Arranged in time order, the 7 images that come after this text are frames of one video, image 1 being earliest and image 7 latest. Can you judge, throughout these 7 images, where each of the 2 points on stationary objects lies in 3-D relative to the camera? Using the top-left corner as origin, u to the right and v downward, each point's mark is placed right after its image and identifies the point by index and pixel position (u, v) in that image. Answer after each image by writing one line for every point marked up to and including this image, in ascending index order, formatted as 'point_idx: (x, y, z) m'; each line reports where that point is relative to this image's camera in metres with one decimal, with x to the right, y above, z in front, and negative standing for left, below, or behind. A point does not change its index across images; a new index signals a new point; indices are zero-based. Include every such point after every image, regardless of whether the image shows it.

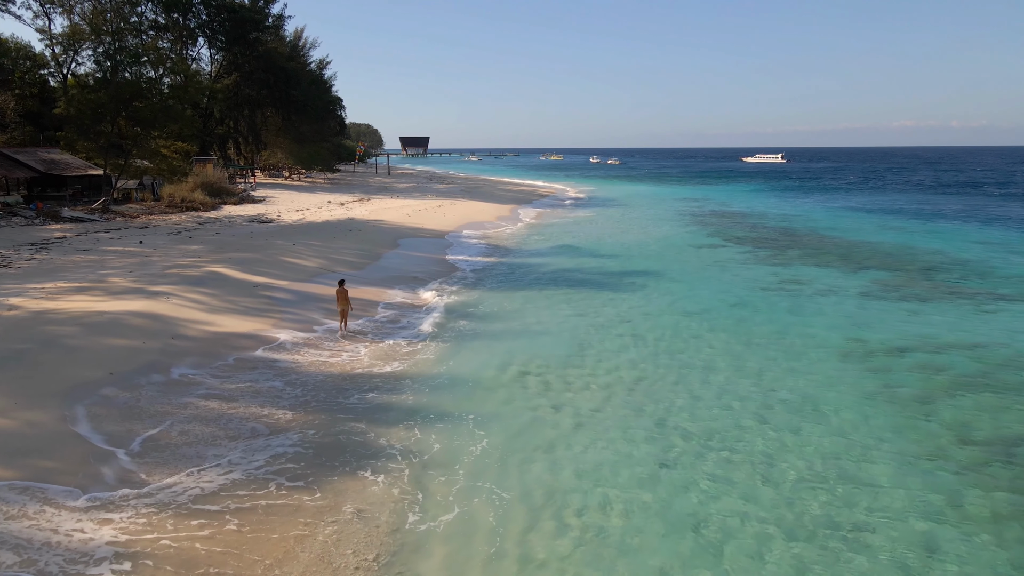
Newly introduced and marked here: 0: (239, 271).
0: (-5.2, +0.3, +15.3) m
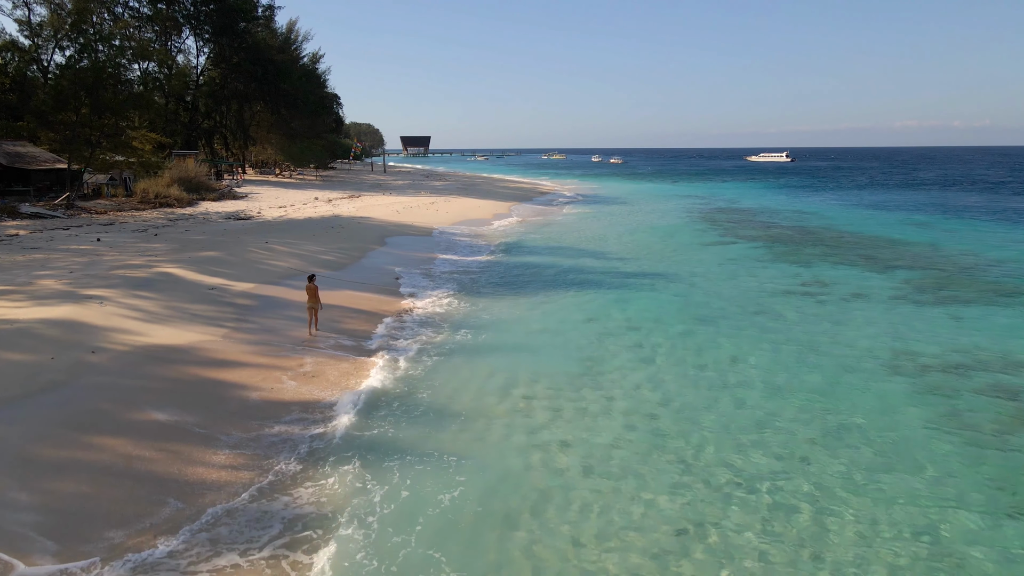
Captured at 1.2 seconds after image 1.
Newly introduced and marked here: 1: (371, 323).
0: (-5.3, +0.3, +13.6) m
1: (-2.0, -0.5, +11.6) m
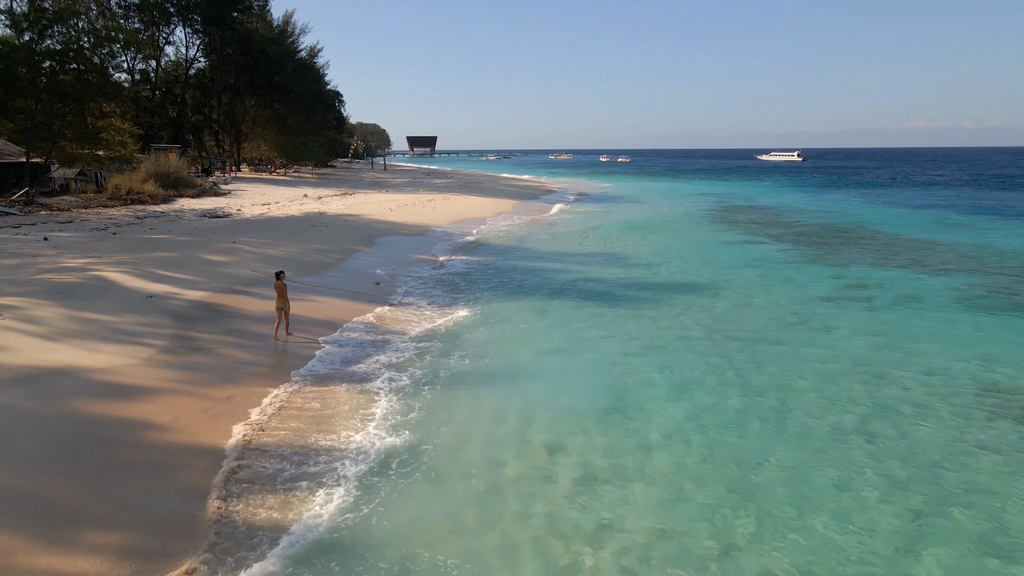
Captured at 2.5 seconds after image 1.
0: (-5.3, +0.2, +11.6) m
1: (-2.1, -0.6, +9.6) m
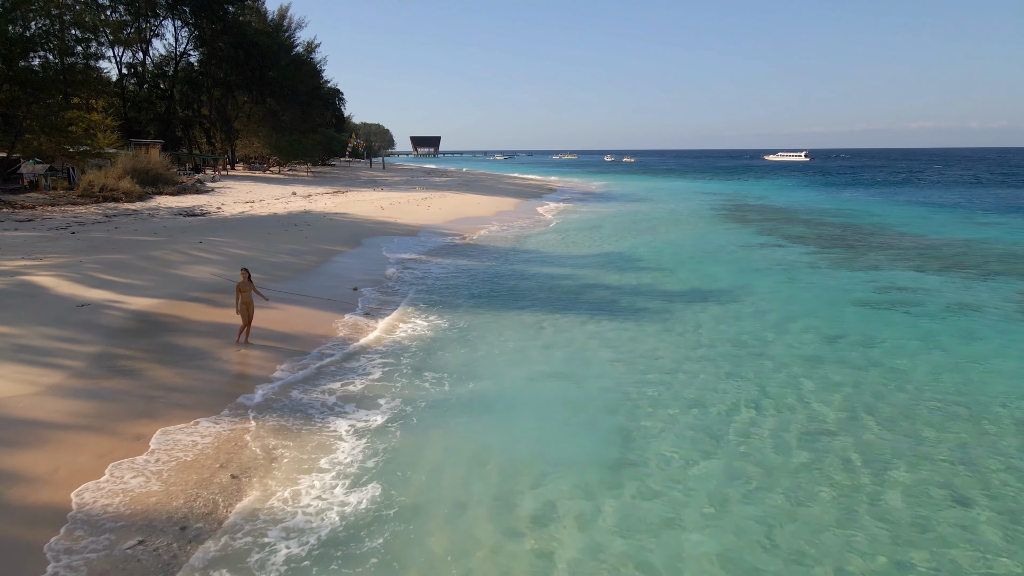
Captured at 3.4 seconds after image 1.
0: (-5.4, +0.1, +10.1) m
1: (-2.2, -0.7, +8.1) m
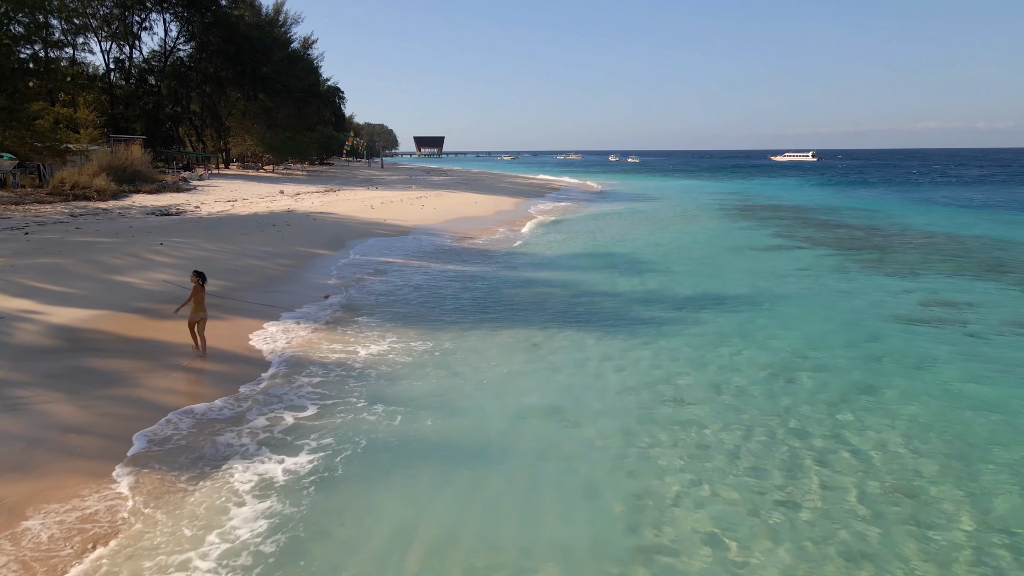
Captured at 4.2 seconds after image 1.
0: (-5.5, 0.0, +8.7) m
1: (-2.3, -0.8, +6.7) m
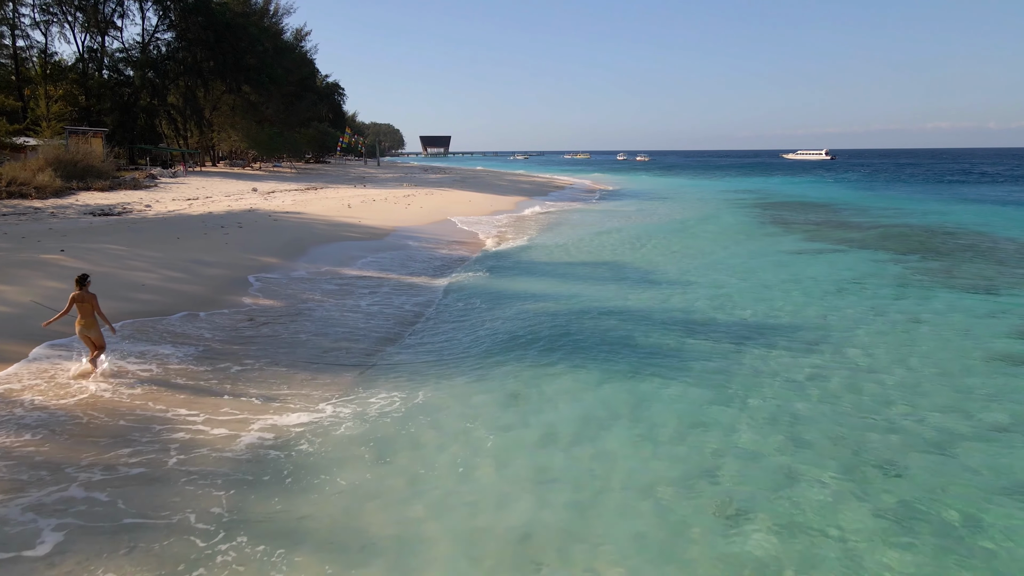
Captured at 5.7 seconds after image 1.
0: (-5.7, -0.2, +6.3) m
1: (-2.5, -1.0, +4.3) m
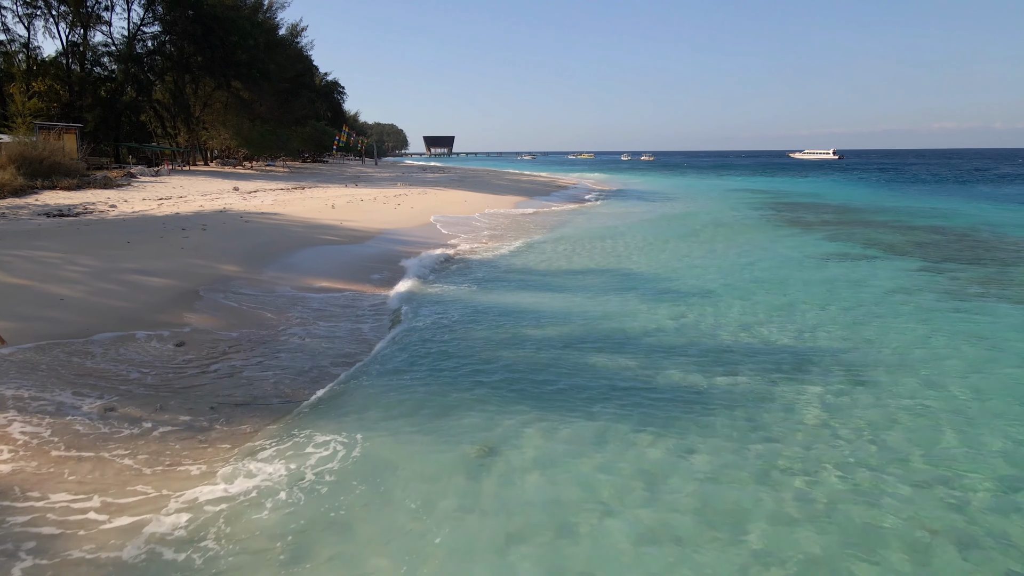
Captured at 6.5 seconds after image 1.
0: (-5.8, -0.3, +5.0) m
1: (-2.6, -1.1, +2.9) m
